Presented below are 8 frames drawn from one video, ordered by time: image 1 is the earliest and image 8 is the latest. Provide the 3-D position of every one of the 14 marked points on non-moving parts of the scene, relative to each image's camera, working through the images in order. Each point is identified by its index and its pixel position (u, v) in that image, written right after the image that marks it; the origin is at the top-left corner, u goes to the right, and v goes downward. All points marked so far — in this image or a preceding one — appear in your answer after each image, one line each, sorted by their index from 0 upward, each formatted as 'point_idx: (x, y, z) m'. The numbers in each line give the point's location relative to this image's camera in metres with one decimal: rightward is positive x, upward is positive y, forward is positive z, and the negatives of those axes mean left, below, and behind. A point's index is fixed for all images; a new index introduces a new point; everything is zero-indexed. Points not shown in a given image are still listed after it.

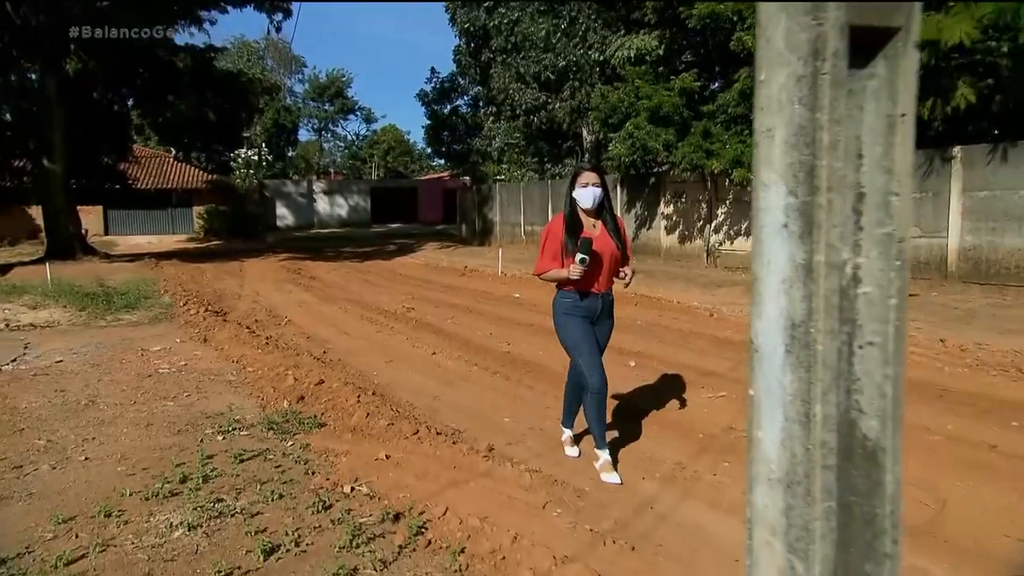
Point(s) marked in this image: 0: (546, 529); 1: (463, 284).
0: (+0.2, -1.6, +4.1) m
1: (-1.7, +0.2, +13.0) m
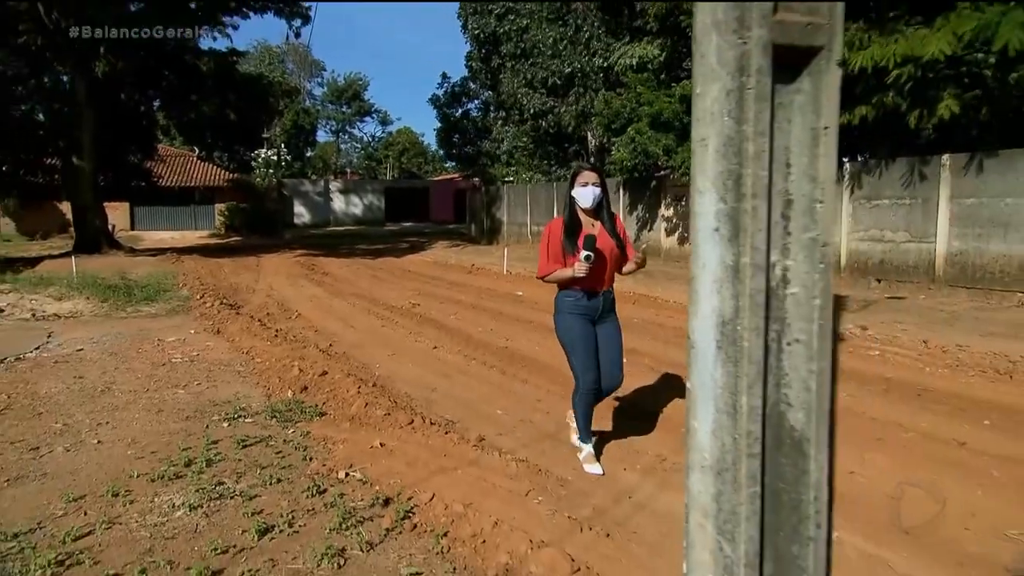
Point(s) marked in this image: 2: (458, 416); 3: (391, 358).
0: (+0.1, -1.6, +4.3) m
1: (-1.5, +0.2, +13.2) m
2: (-0.6, -1.2, +6.0) m
3: (-1.7, -0.8, +7.8) m
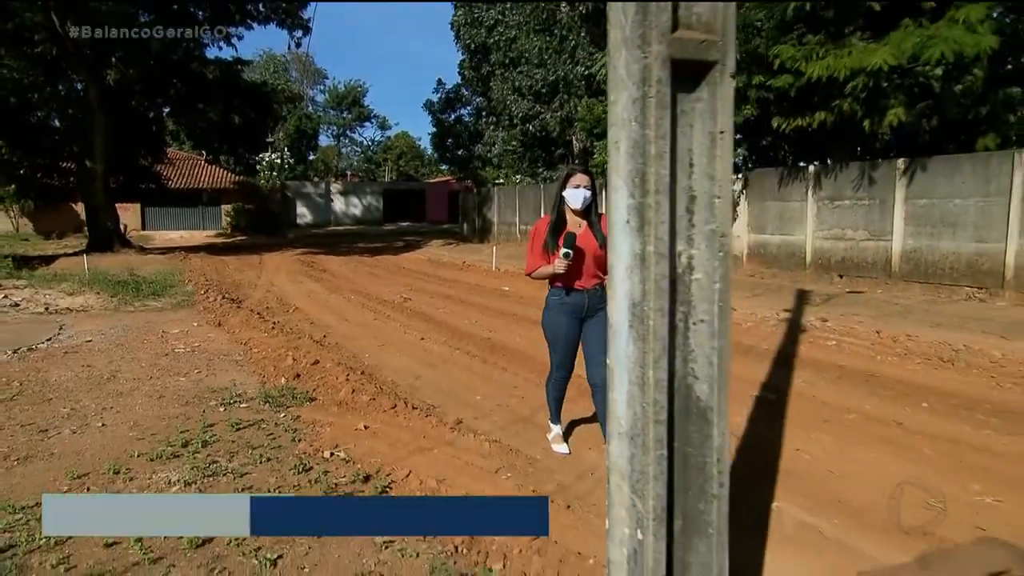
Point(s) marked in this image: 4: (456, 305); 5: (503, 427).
0: (-0.1, -1.5, +4.5) m
1: (-1.6, +0.3, +13.5) m
2: (-0.8, -1.2, +6.3) m
3: (-1.8, -0.8, +8.1) m
4: (-1.2, -0.3, +10.5) m
5: (-0.1, -1.3, +5.6) m
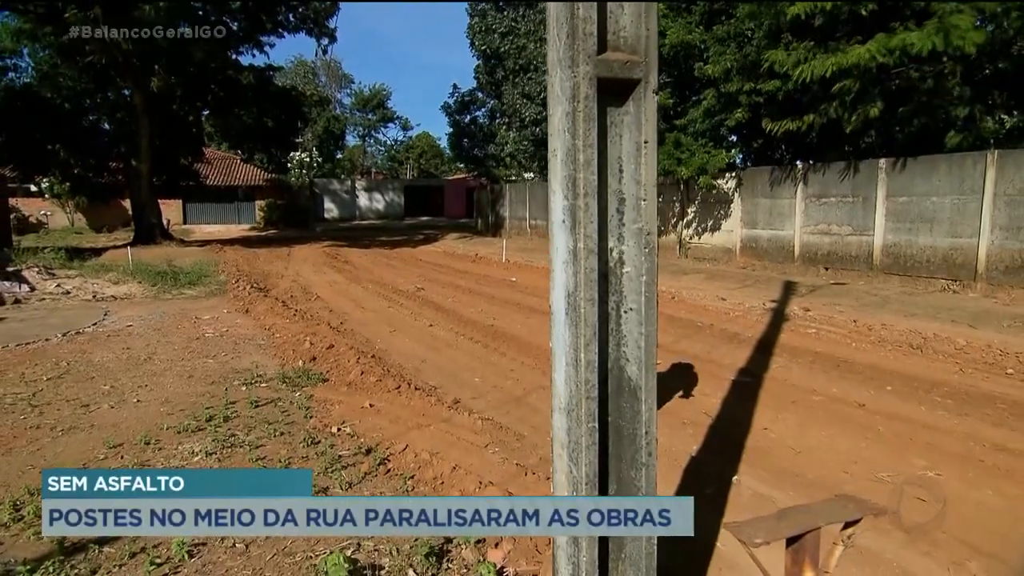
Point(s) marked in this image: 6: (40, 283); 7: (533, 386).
0: (-0.2, -1.4, +4.9) m
1: (-1.1, +0.4, +13.9) m
2: (-0.8, -1.0, +6.7) m
3: (-1.7, -0.6, +8.5) m
4: (-0.9, -0.1, +10.8) m
5: (-0.2, -1.2, +6.0) m
6: (-9.3, +0.1, +12.1) m
7: (+0.2, -1.0, +6.3) m
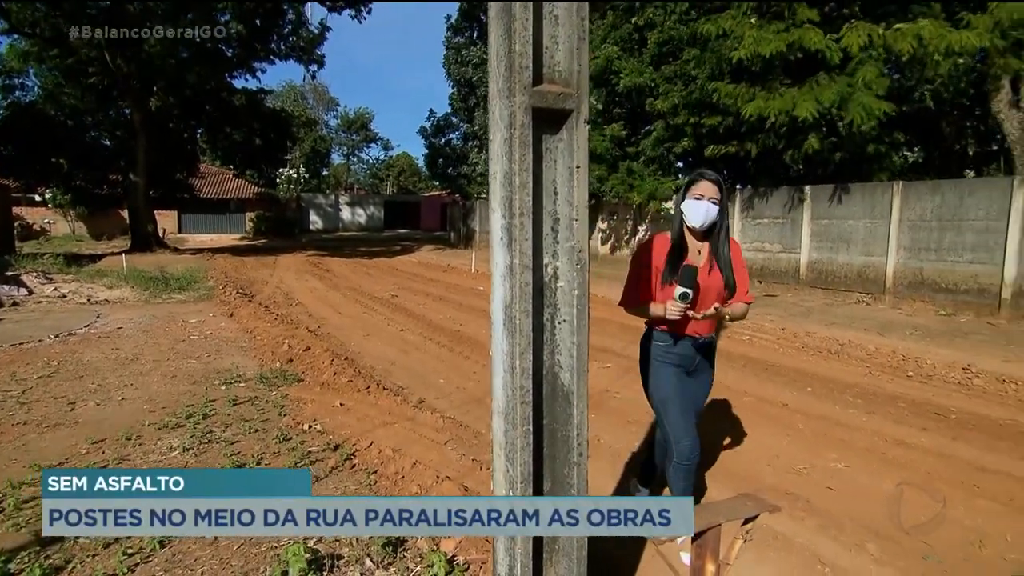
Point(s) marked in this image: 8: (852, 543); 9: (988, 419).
0: (-0.6, -1.5, +5.2) m
1: (-1.6, +0.2, +14.3) m
2: (-1.2, -1.1, +7.0) m
3: (-2.1, -0.7, +8.9) m
4: (-1.4, -0.3, +11.2) m
5: (-0.6, -1.2, +6.3) m
6: (-9.8, 0.0, +12.3) m
7: (-0.2, -1.1, +6.6) m
8: (+2.3, -1.7, +4.1) m
9: (+5.0, -1.4, +6.4) m
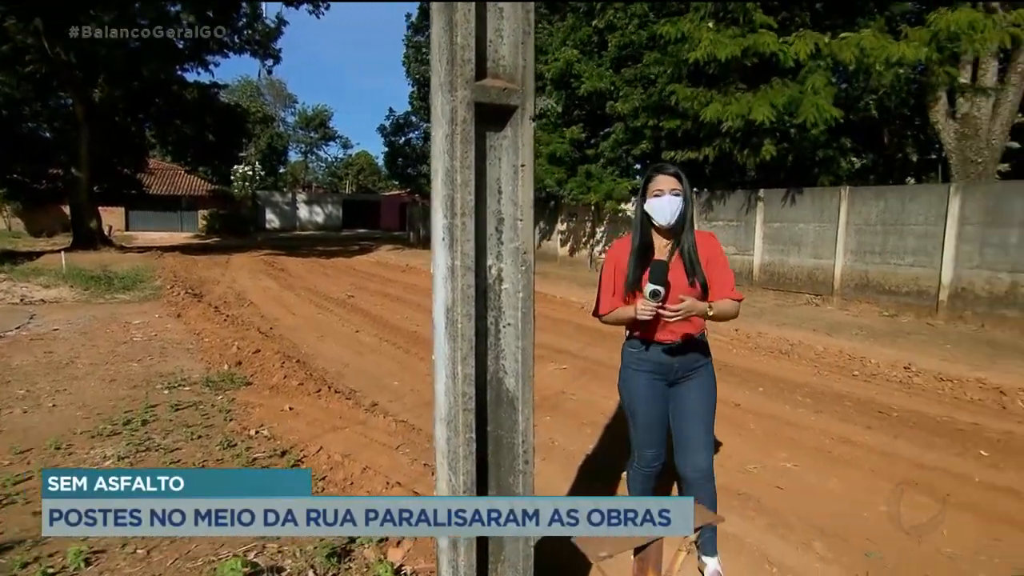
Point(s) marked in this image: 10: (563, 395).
0: (-1.0, -1.5, +5.1) m
1: (-2.5, +0.2, +14.1) m
2: (-1.7, -1.1, +6.9) m
3: (-2.7, -0.7, +8.6) m
4: (-2.1, -0.3, +11.0) m
5: (-1.0, -1.2, +6.2) m
6: (-10.6, 0.0, +11.6) m
7: (-0.6, -1.1, +6.5) m
8: (+2.0, -1.7, +4.2) m
9: (+4.5, -1.4, +6.6) m
10: (+0.6, -1.3, +7.4) m
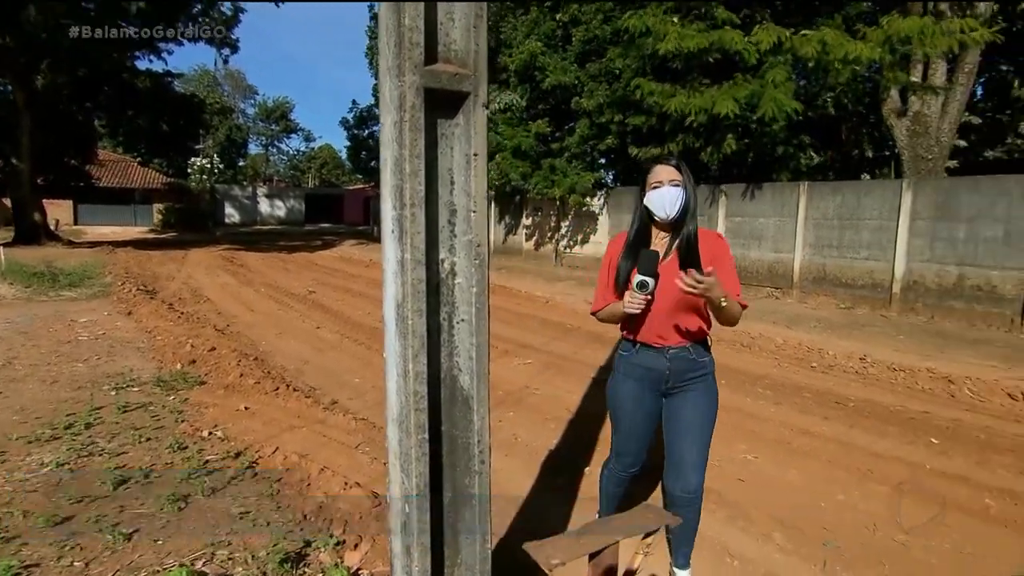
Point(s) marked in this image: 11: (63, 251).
0: (-1.3, -1.4, +4.9) m
1: (-3.3, +0.3, +13.8) m
2: (-2.1, -1.1, +6.7) m
3: (-3.2, -0.7, +8.4) m
4: (-2.7, -0.2, +10.8) m
5: (-1.4, -1.2, +6.1) m
6: (-11.2, +0.1, +11.0) m
7: (-1.0, -1.1, +6.4) m
8: (+1.7, -1.7, +4.2) m
9: (+4.1, -1.3, +6.8) m
10: (+0.2, -1.2, +7.3) m
11: (-12.8, +1.1, +17.3) m
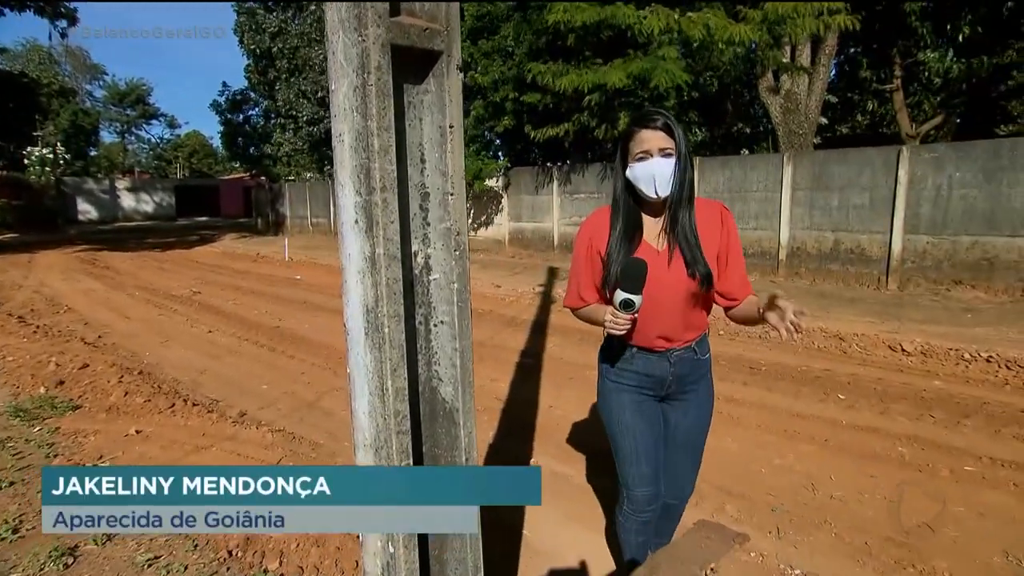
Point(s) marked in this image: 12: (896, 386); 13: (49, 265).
0: (-1.7, -1.4, +4.4) m
1: (-5.4, +0.4, +12.7) m
2: (-2.8, -1.1, +6.0) m
3: (-4.3, -0.7, +7.4) m
4: (-4.2, -0.1, +9.9) m
5: (-2.0, -1.2, +5.5) m
6: (-12.6, -0.4, +8.5) m
7: (-1.7, -1.0, +5.9) m
8: (+1.4, -1.5, +4.2) m
9: (+3.3, -0.9, +7.1) m
10: (-0.7, -1.1, +7.0) m
11: (-15.4, +0.6, +14.4) m
12: (+4.1, -1.1, +6.5) m
13: (-10.5, +0.5, +13.8) m
